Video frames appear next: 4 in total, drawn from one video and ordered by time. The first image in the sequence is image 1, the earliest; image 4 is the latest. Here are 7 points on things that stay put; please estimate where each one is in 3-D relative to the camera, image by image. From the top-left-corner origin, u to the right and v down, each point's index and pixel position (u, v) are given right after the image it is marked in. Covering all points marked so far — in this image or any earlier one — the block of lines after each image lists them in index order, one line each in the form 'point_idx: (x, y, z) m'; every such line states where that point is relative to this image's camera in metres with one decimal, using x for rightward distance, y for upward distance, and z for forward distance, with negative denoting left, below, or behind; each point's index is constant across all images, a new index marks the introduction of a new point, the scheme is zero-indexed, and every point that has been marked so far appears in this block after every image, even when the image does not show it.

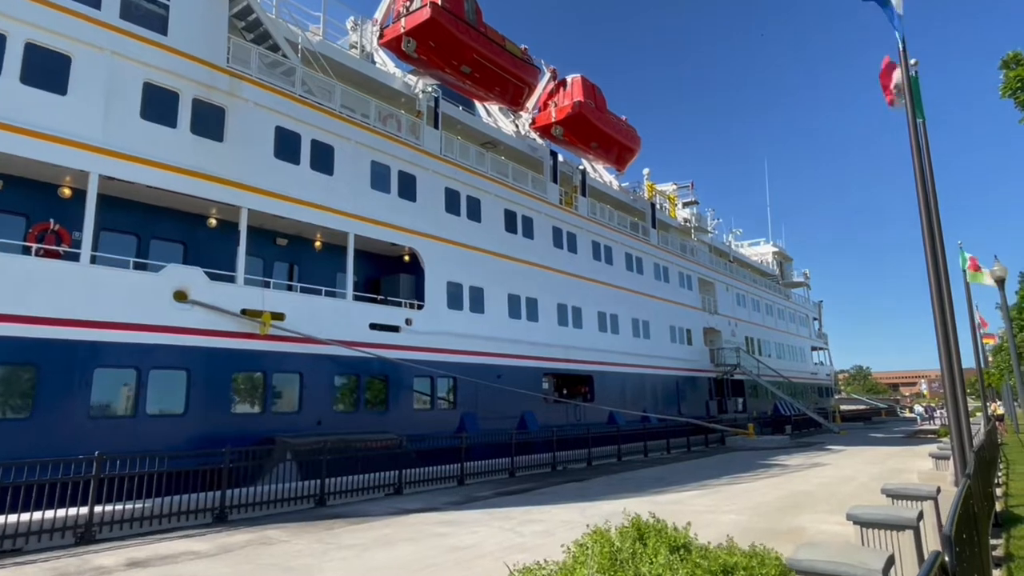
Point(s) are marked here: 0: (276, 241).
0: (-5.2, +1.0, +13.8) m
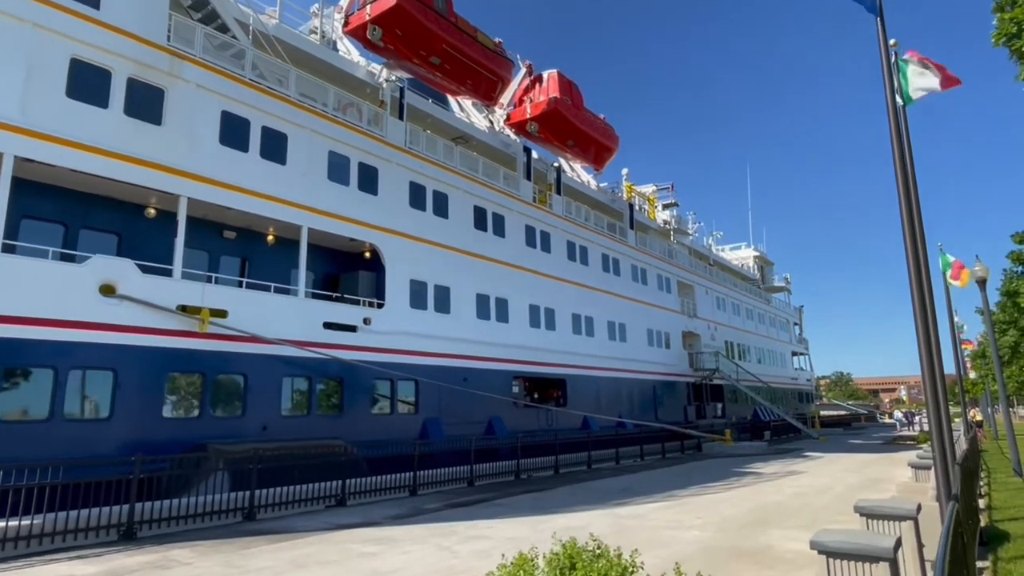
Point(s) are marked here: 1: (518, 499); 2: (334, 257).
0: (-6.0, +1.1, +12.9) m
1: (+0.1, -3.3, +9.9) m
2: (-4.3, +0.8, +15.1) m
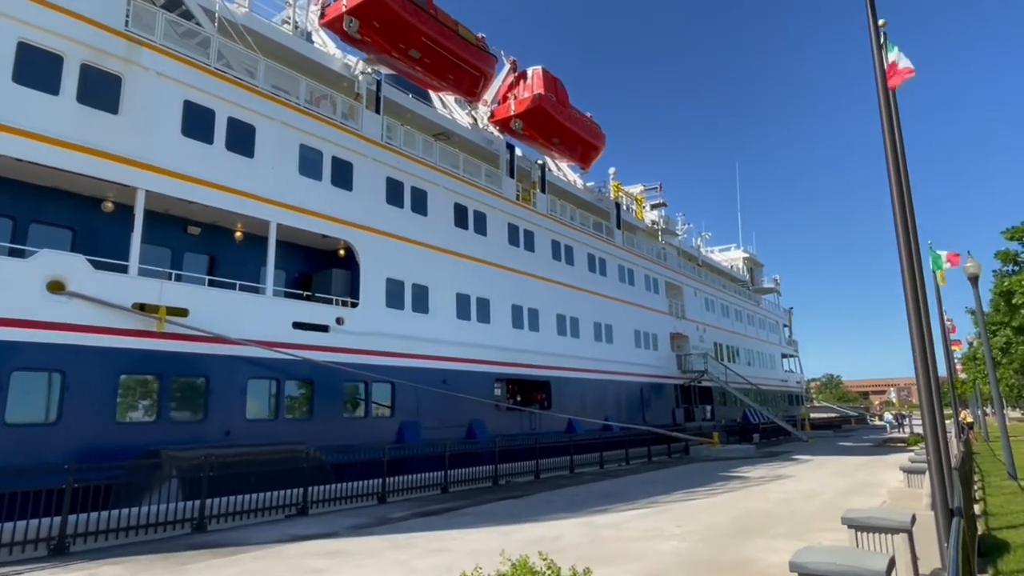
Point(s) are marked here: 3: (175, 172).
0: (-6.4, +1.2, +12.4) m
1: (-0.3, -3.3, +9.4) m
2: (-4.8, +0.8, +14.6) m
3: (-6.1, +2.1, +11.3) m
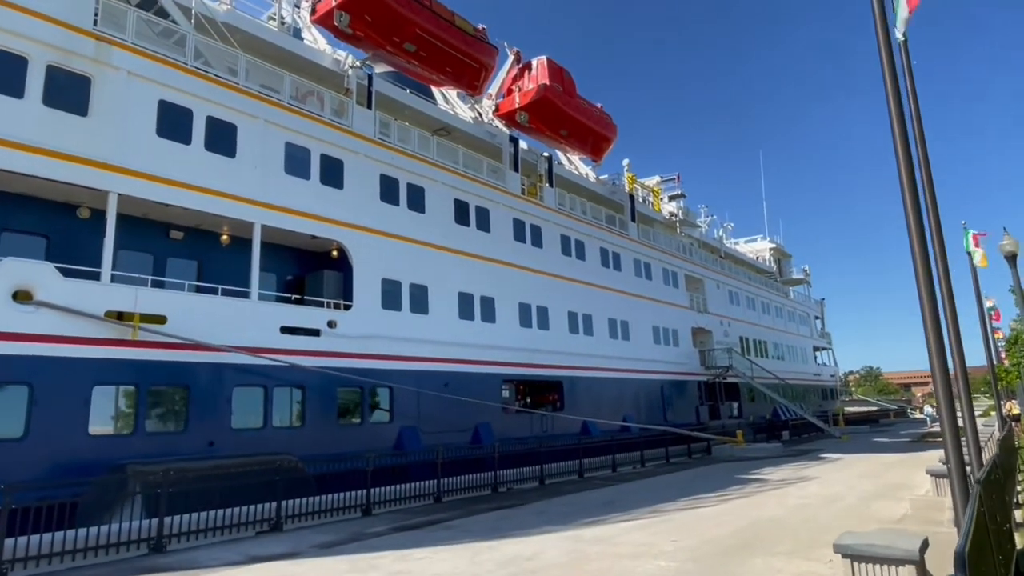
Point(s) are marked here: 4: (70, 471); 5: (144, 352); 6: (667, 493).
0: (-6.6, +1.0, +12.0) m
1: (-0.5, -3.2, +8.7) m
2: (-4.8, +0.7, +14.1) m
3: (-6.3, +2.0, +10.9) m
4: (-6.5, -2.7, +9.2) m
5: (-6.0, -1.0, +10.3) m
6: (+2.7, -3.5, +10.7) m
